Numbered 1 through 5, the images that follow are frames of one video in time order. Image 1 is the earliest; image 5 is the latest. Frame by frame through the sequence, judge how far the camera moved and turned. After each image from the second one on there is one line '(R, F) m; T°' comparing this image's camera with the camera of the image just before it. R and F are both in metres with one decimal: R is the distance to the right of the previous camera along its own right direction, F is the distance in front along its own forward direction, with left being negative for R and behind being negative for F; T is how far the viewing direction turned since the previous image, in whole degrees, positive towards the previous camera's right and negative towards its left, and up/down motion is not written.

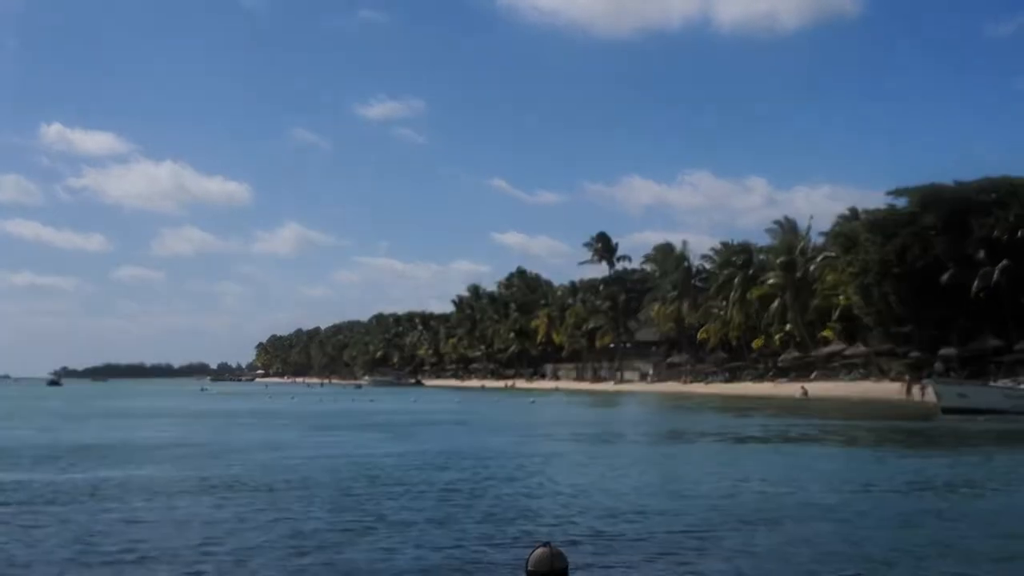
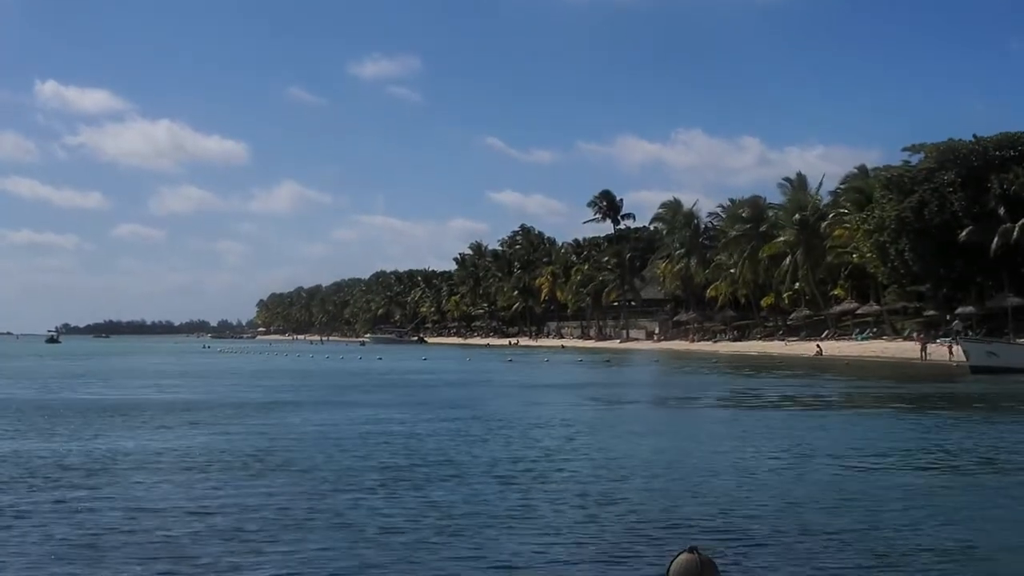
(-0.4, +0.8) m; 0°
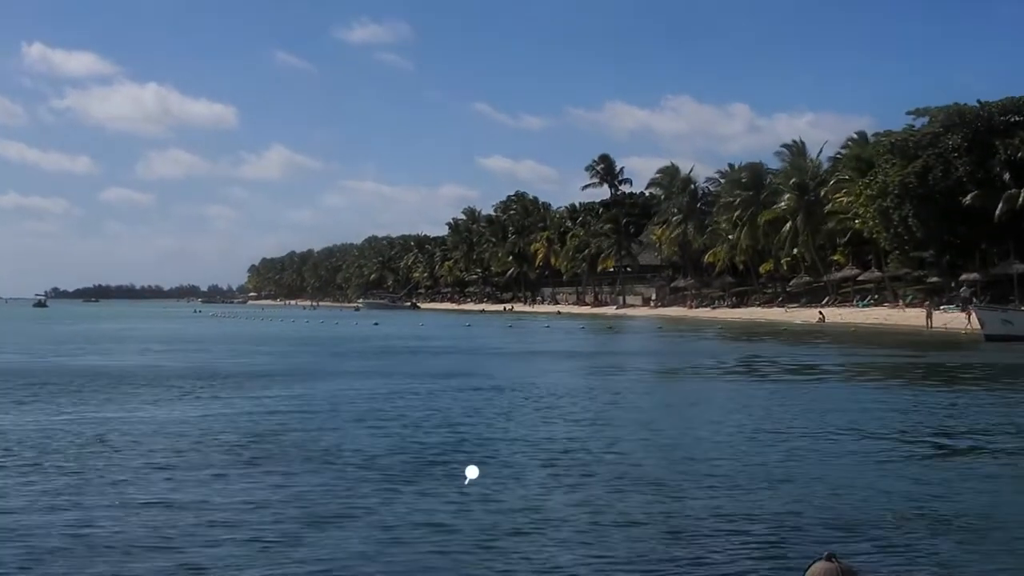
(-0.2, +0.6) m; 0°
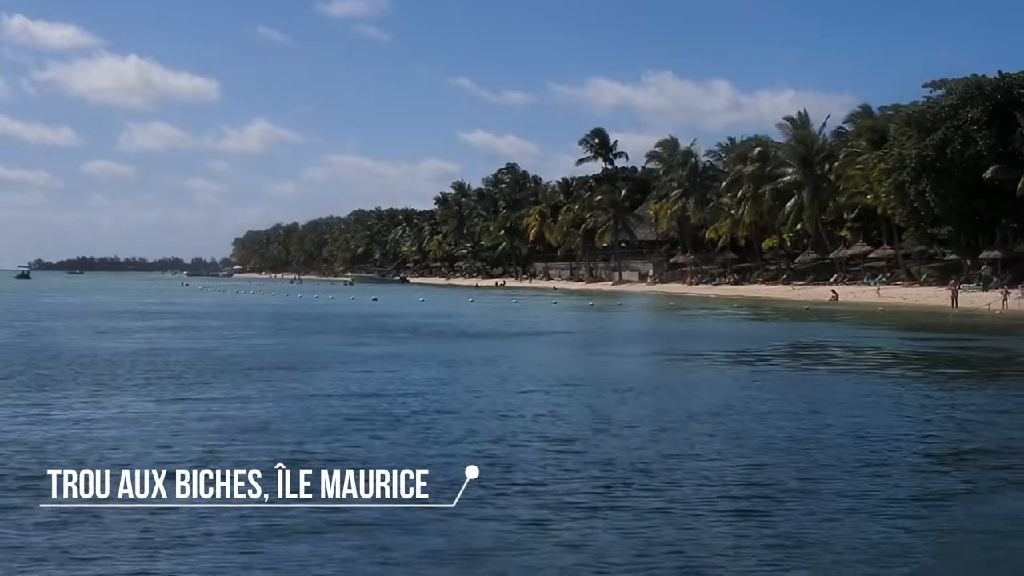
(-0.7, +1.6) m; +1°
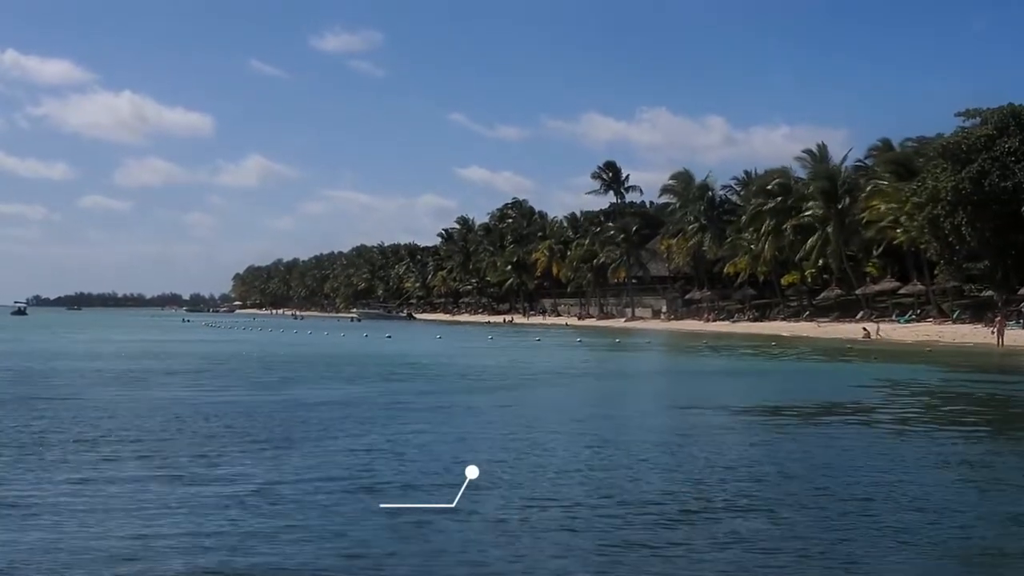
(-0.8, +1.5) m; 0°
